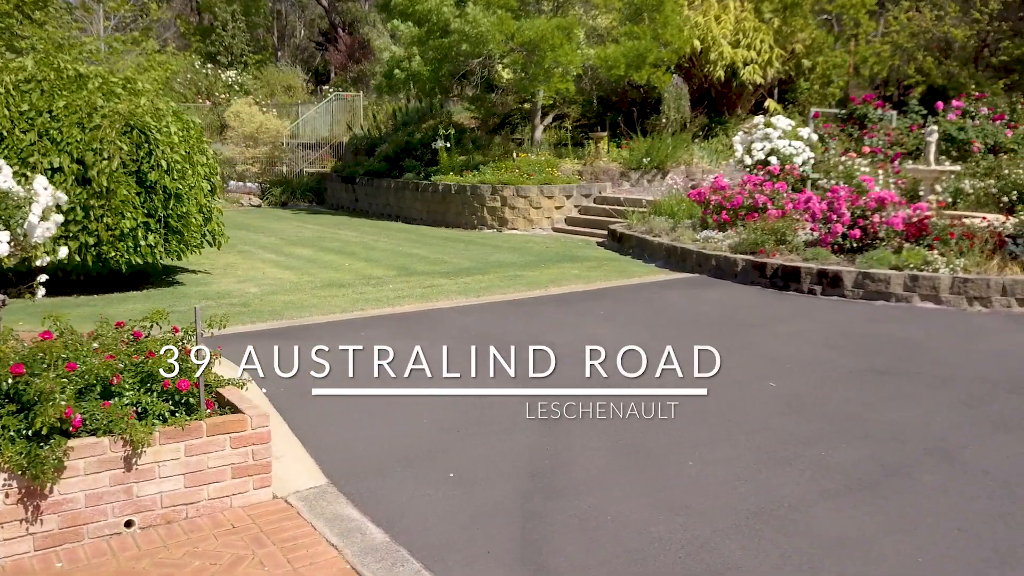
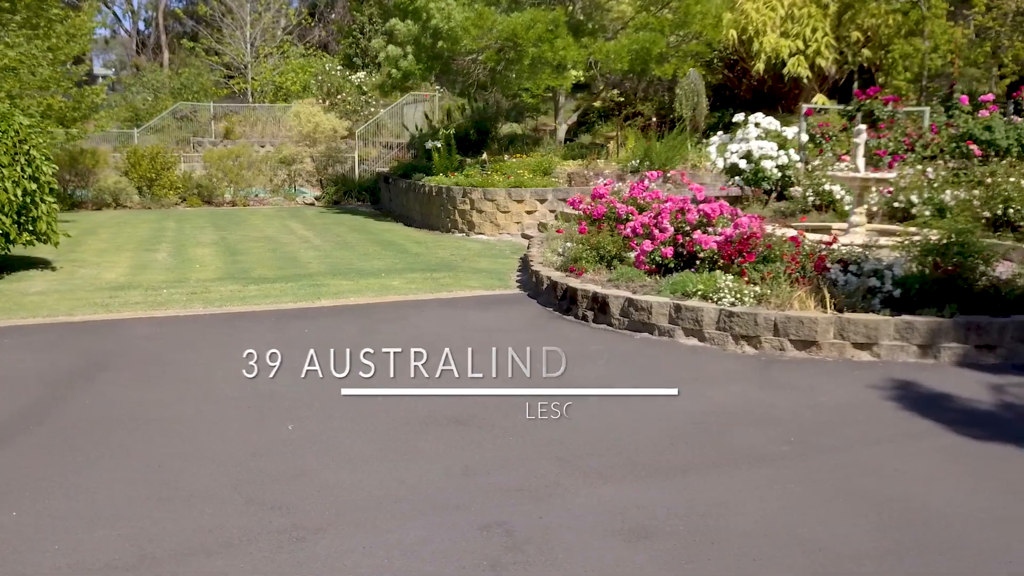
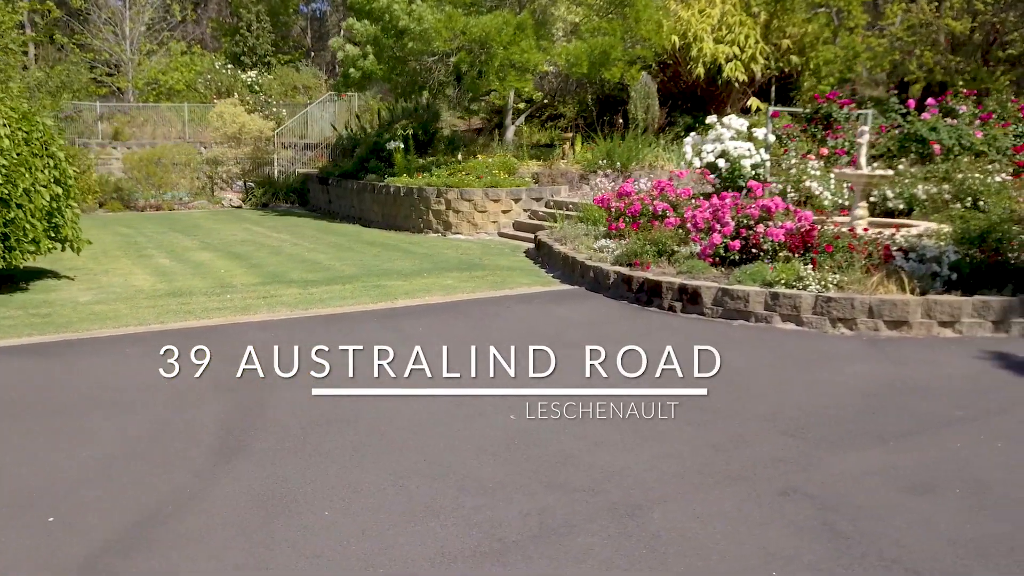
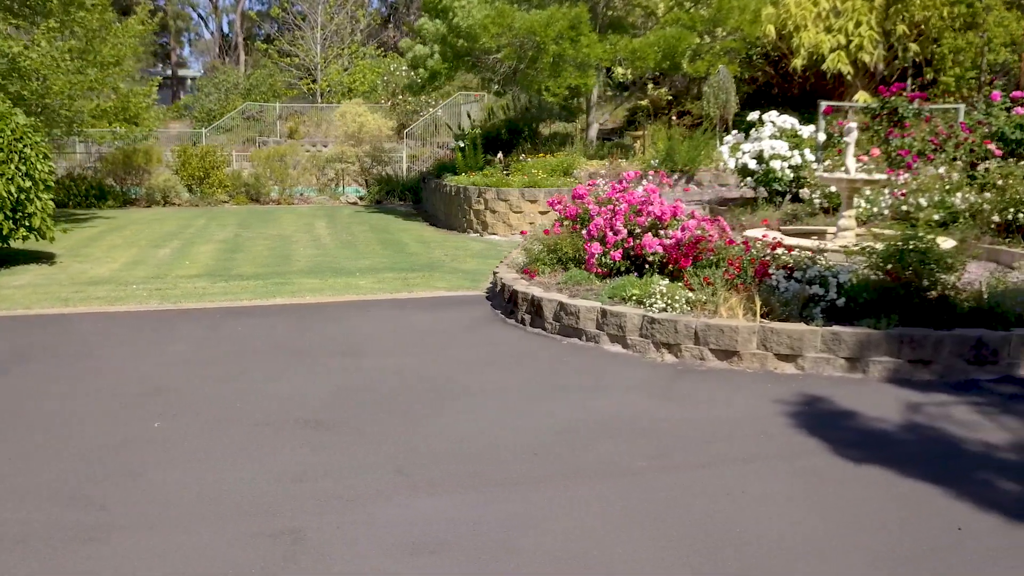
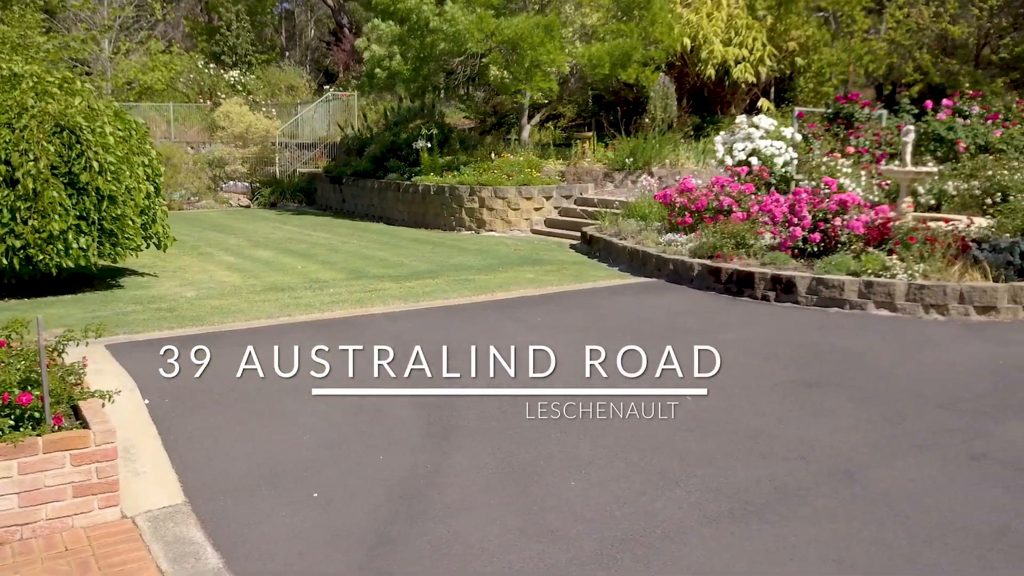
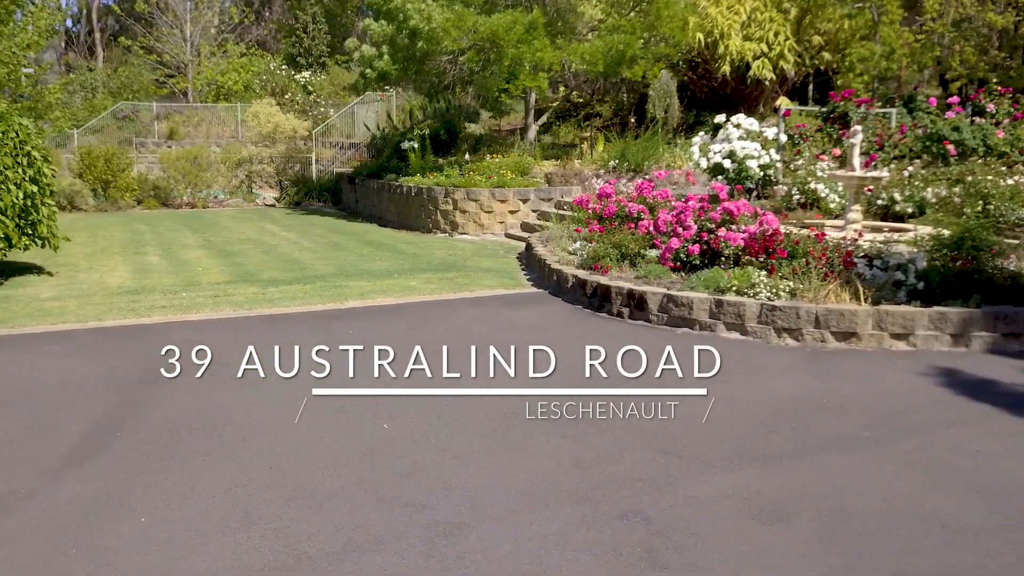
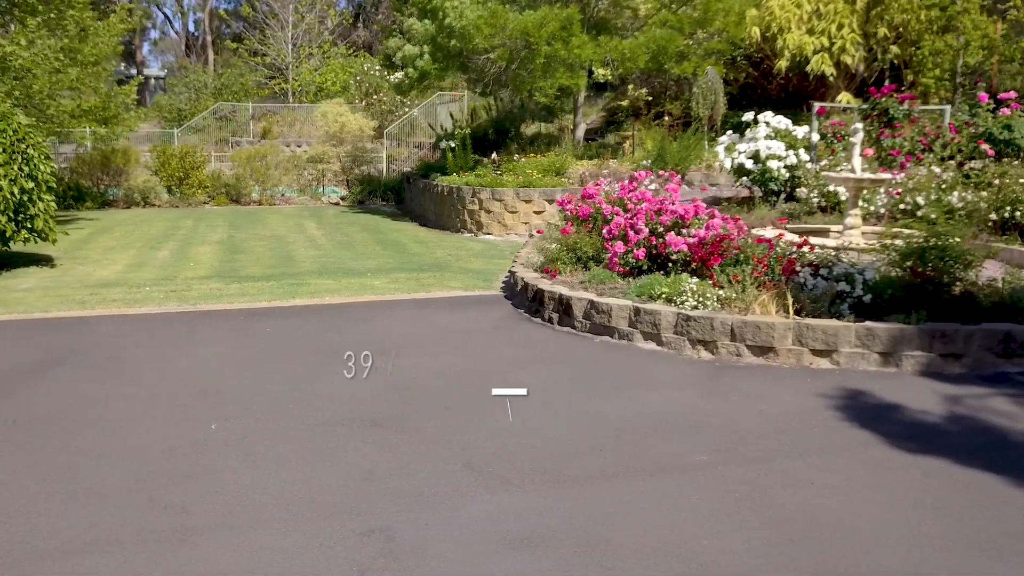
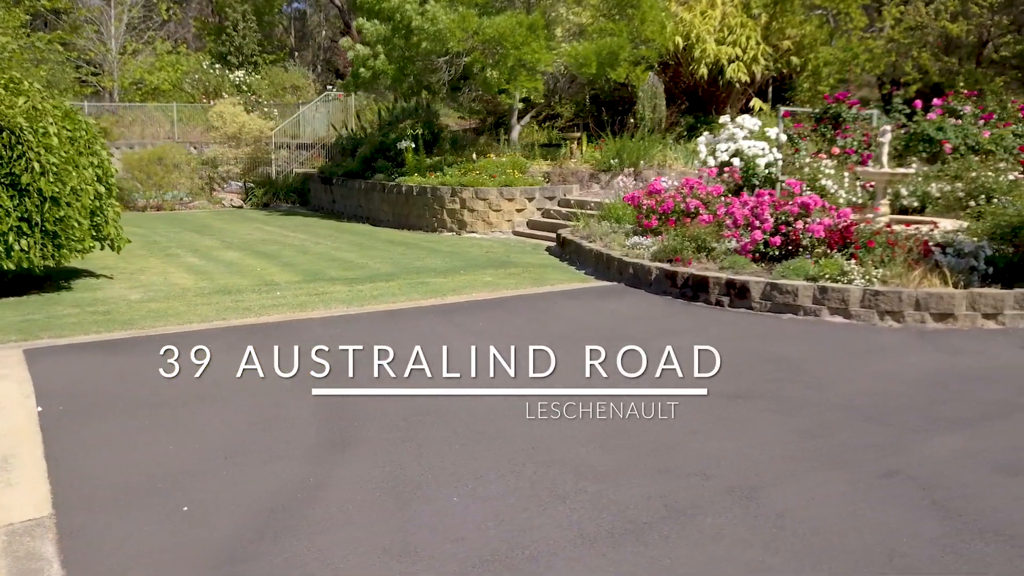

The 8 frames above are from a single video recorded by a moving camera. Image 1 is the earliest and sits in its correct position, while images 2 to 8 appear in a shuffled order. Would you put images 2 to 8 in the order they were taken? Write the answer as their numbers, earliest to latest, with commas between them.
5, 8, 3, 6, 2, 7, 4
